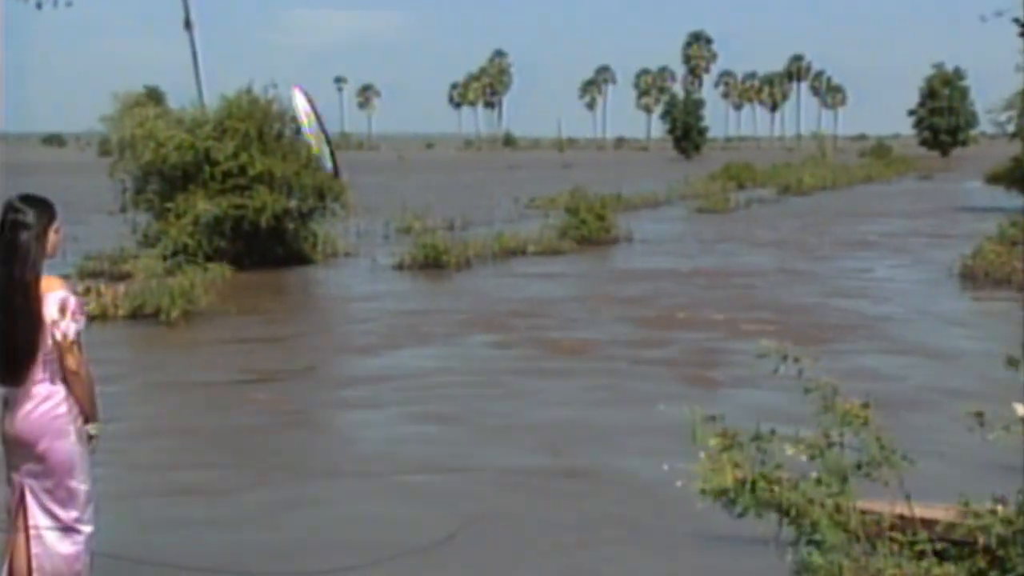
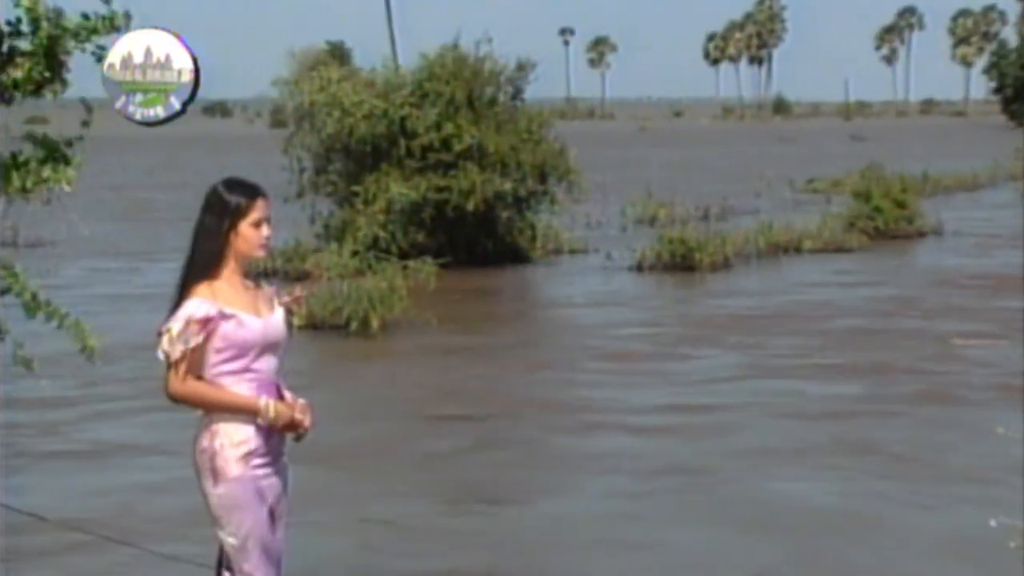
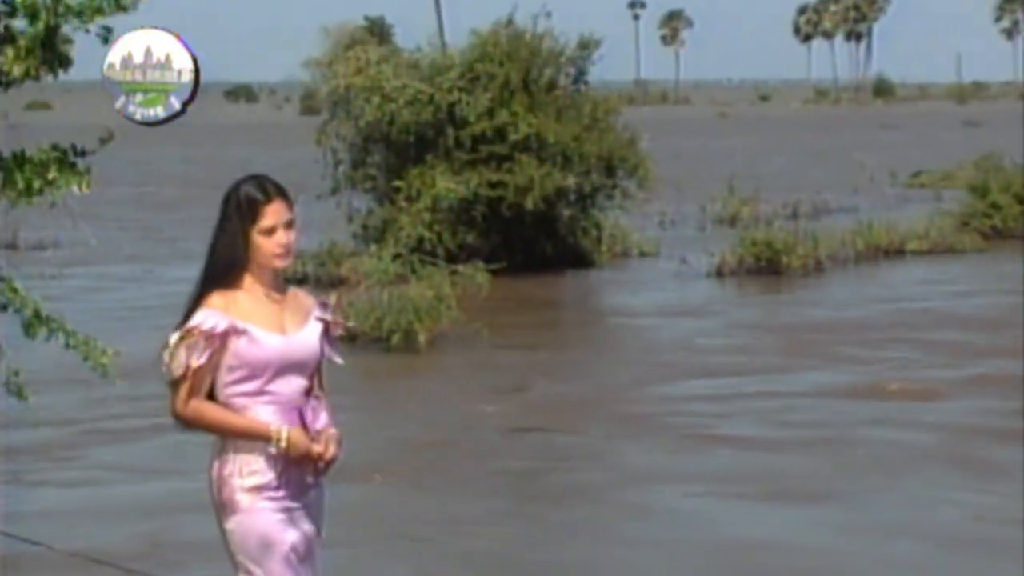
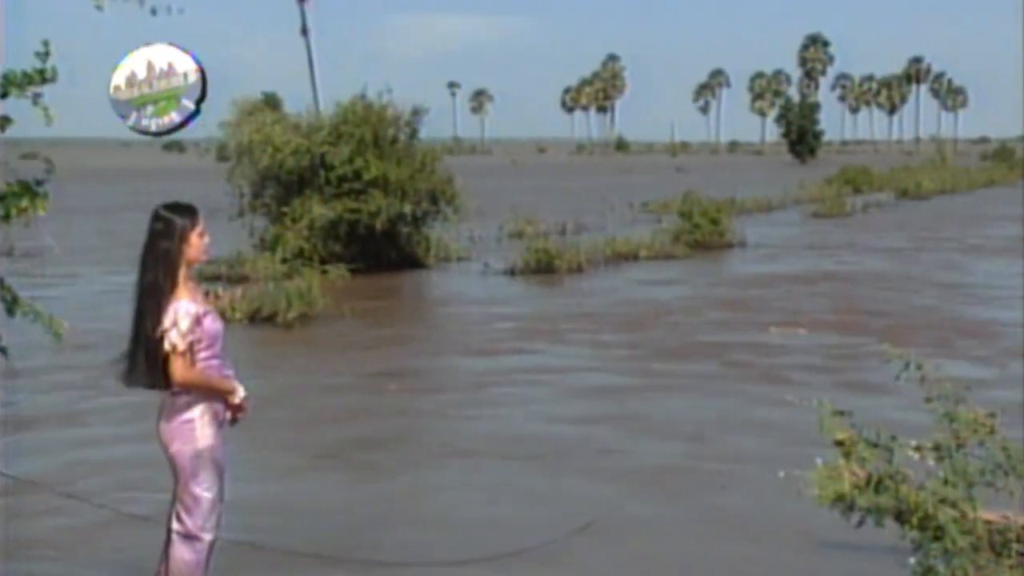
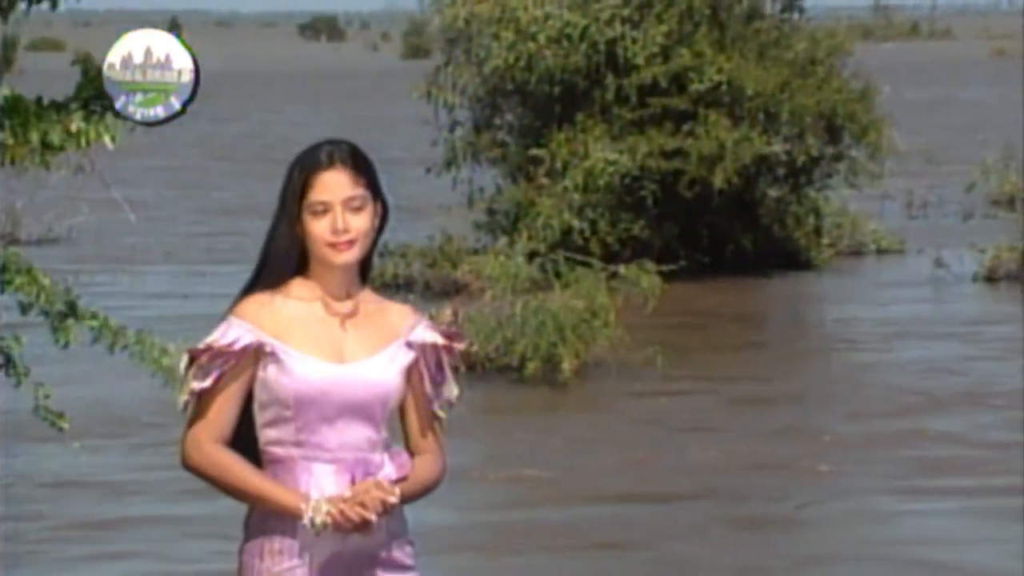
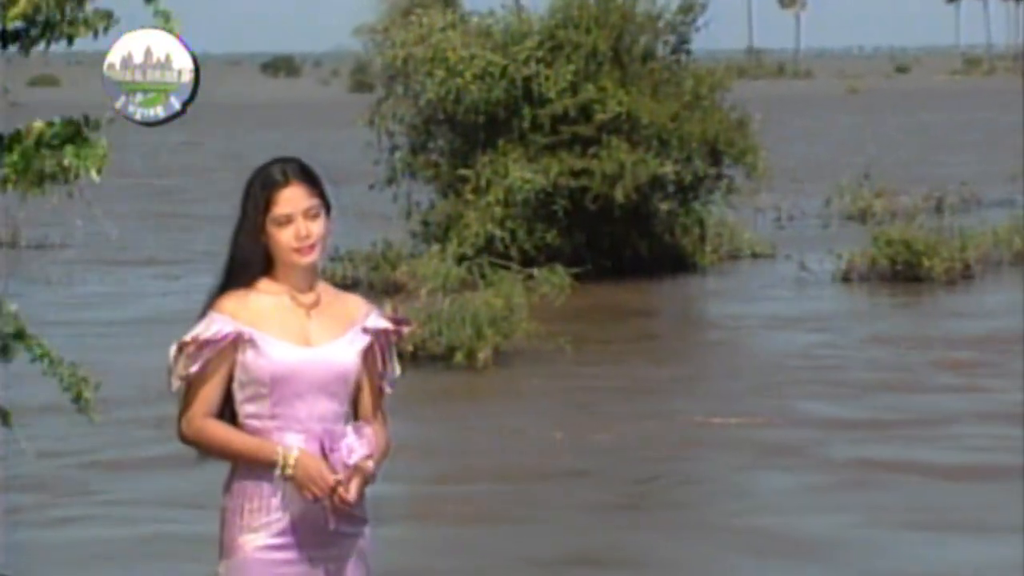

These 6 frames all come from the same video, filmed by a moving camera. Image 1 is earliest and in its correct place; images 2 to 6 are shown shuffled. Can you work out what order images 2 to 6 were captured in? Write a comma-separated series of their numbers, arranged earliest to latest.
4, 2, 3, 6, 5
